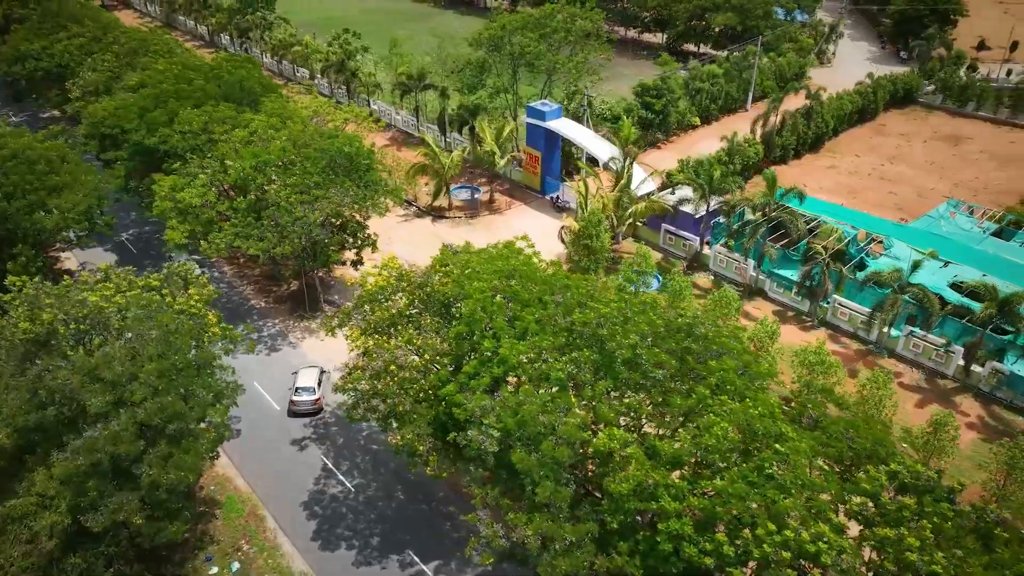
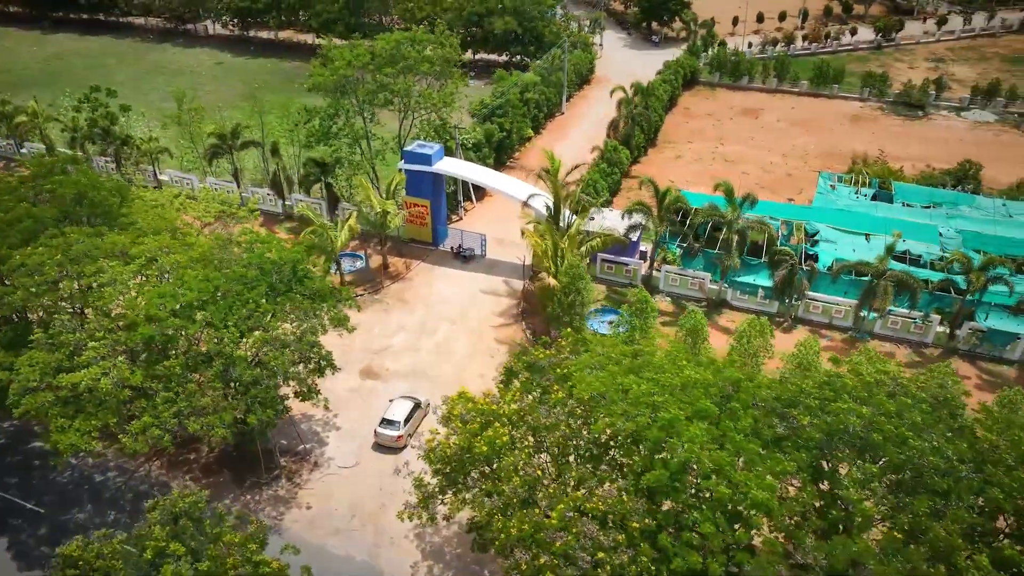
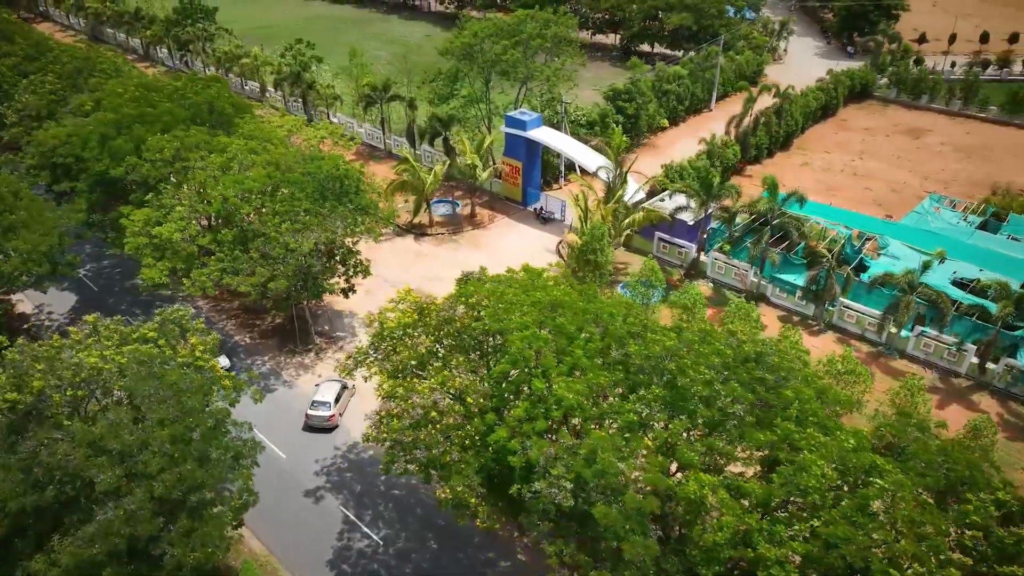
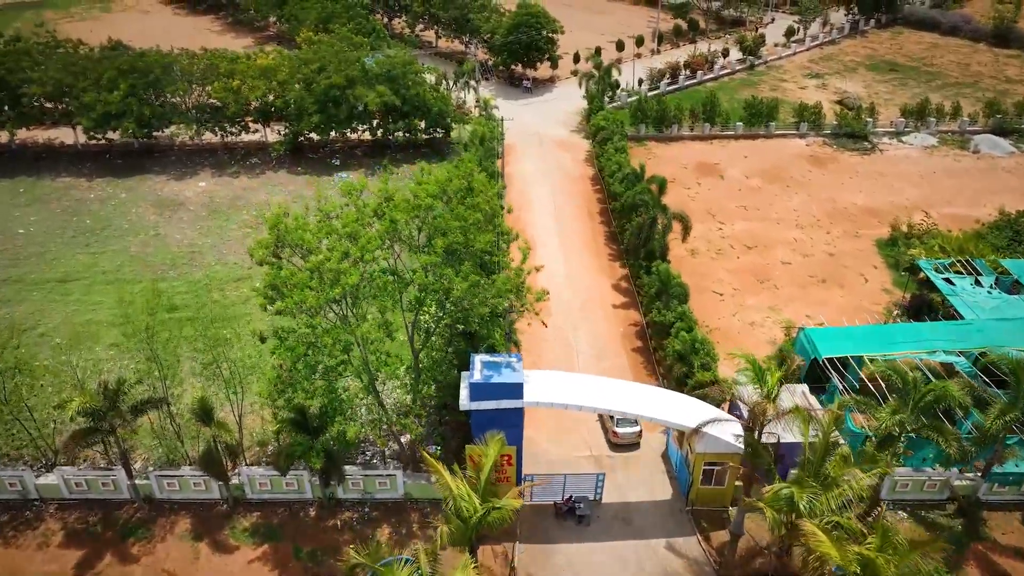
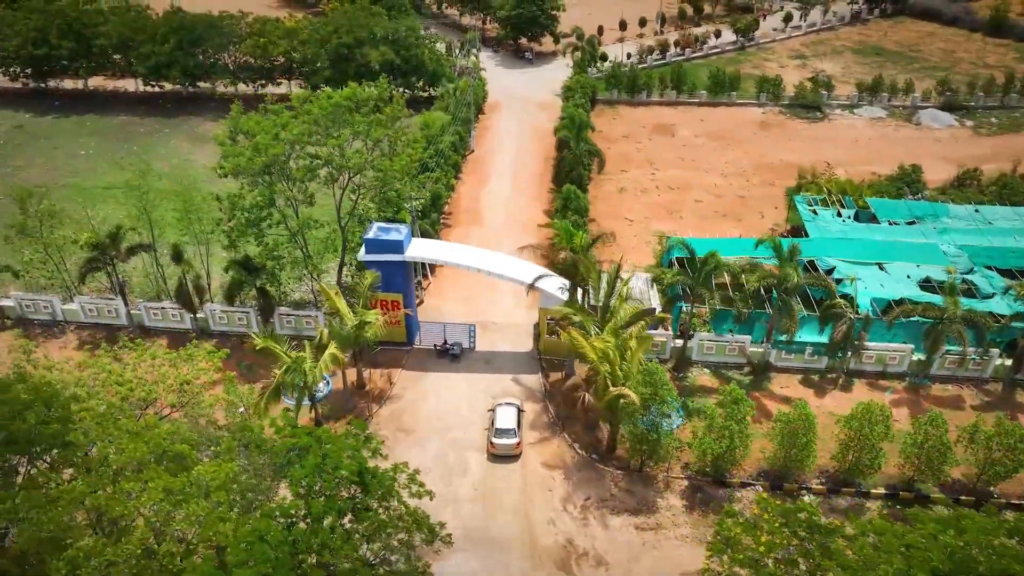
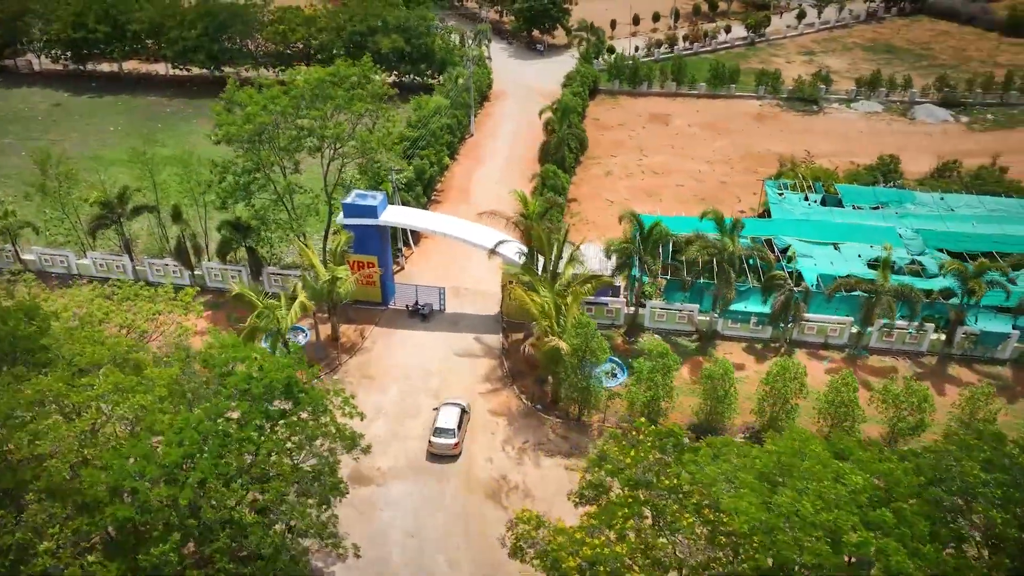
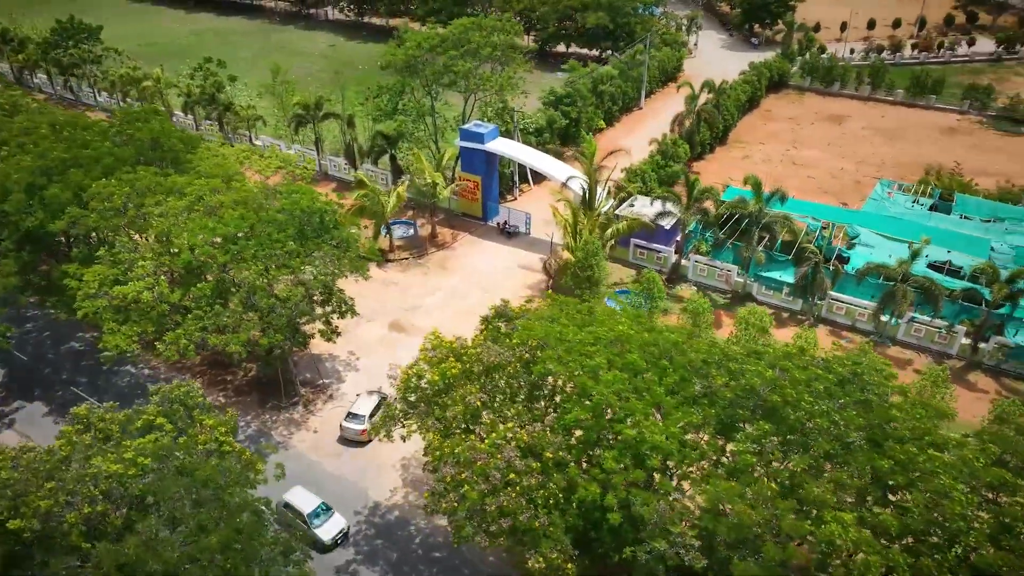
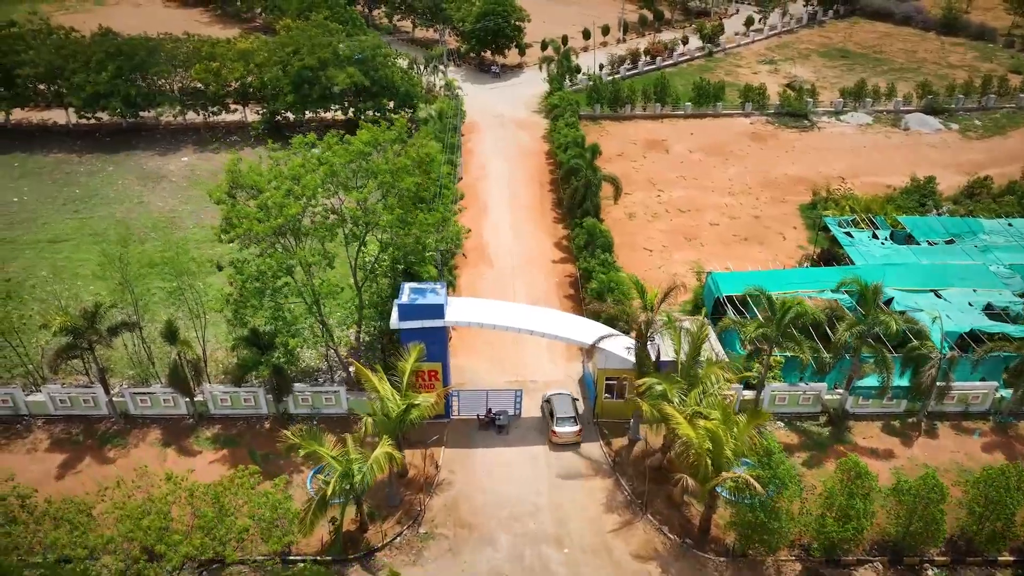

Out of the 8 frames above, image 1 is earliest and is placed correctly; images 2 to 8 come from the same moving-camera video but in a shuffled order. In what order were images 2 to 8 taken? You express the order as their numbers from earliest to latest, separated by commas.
3, 7, 2, 6, 5, 8, 4
